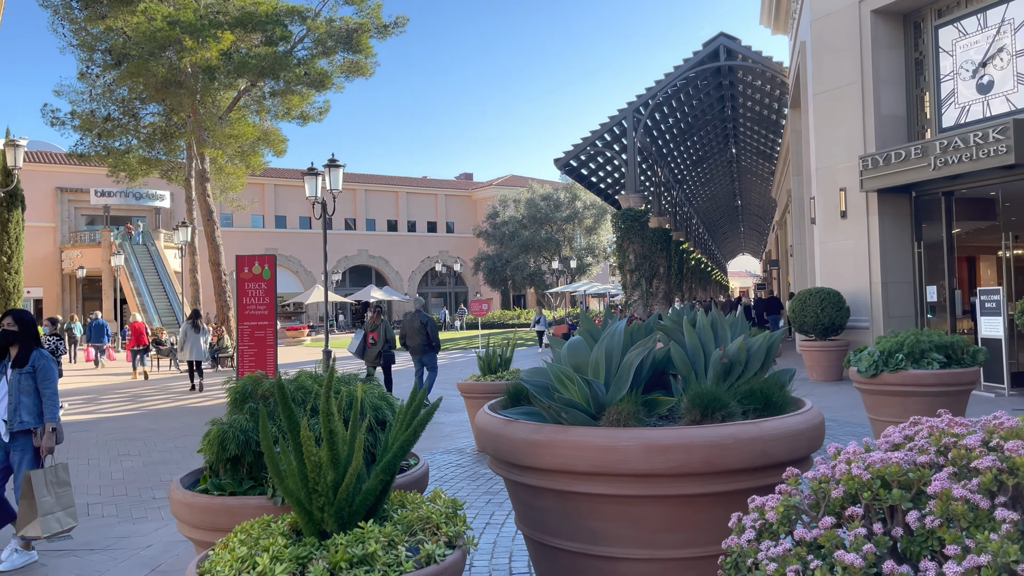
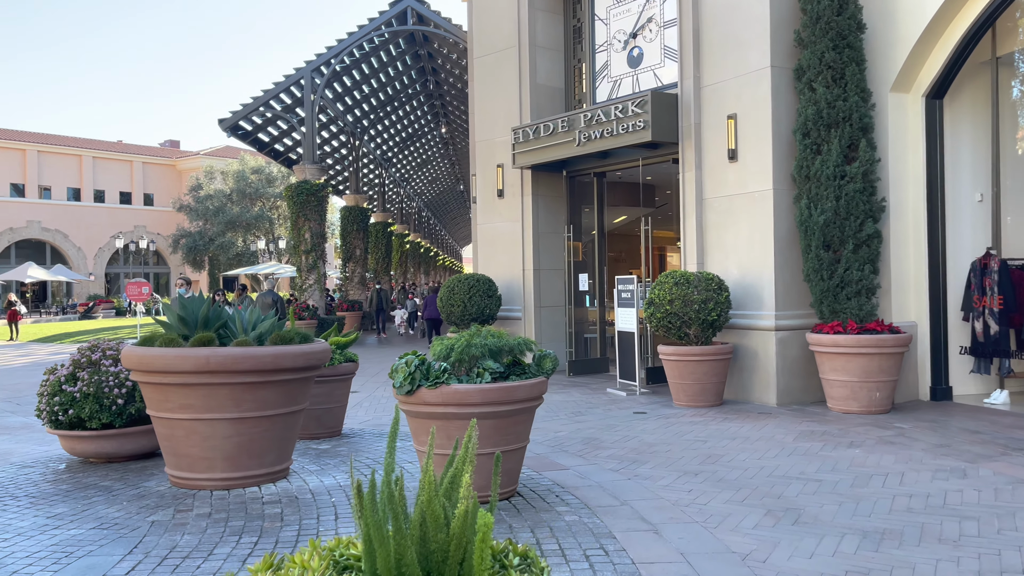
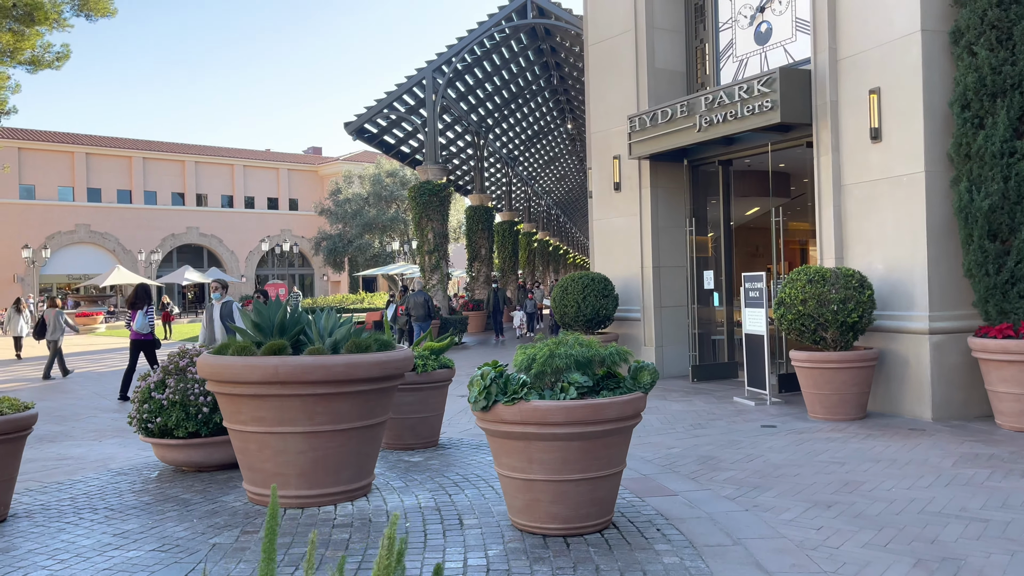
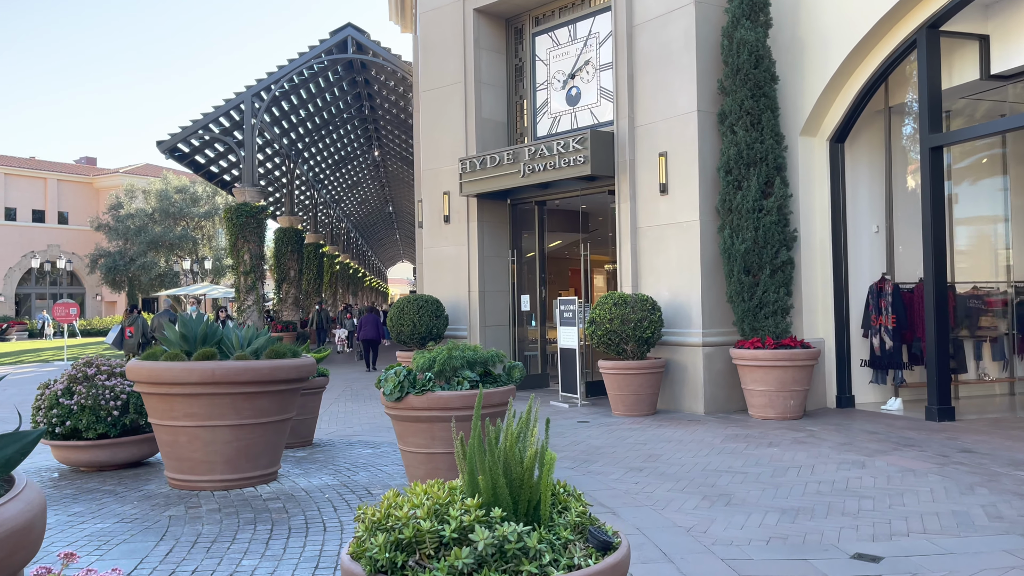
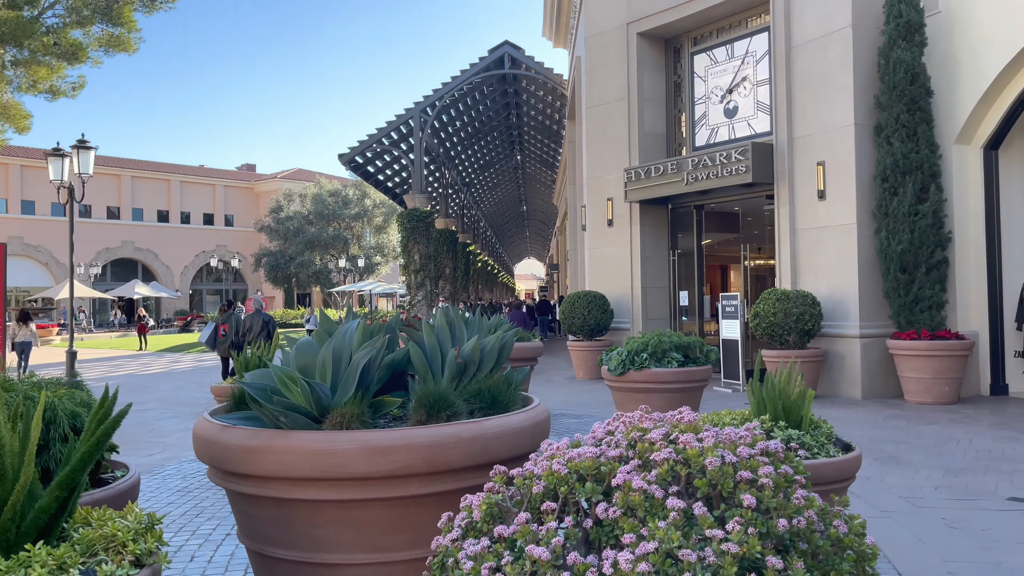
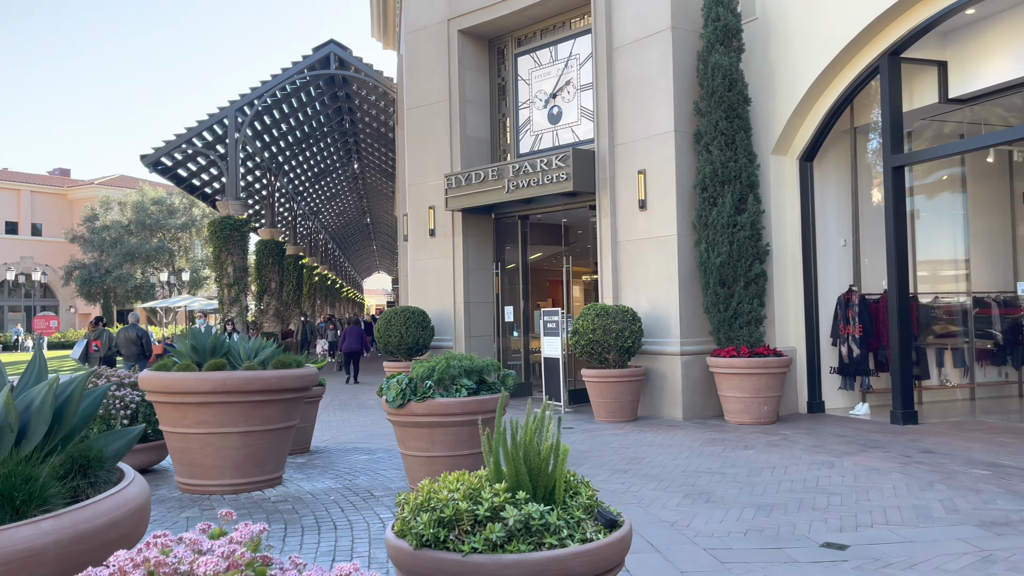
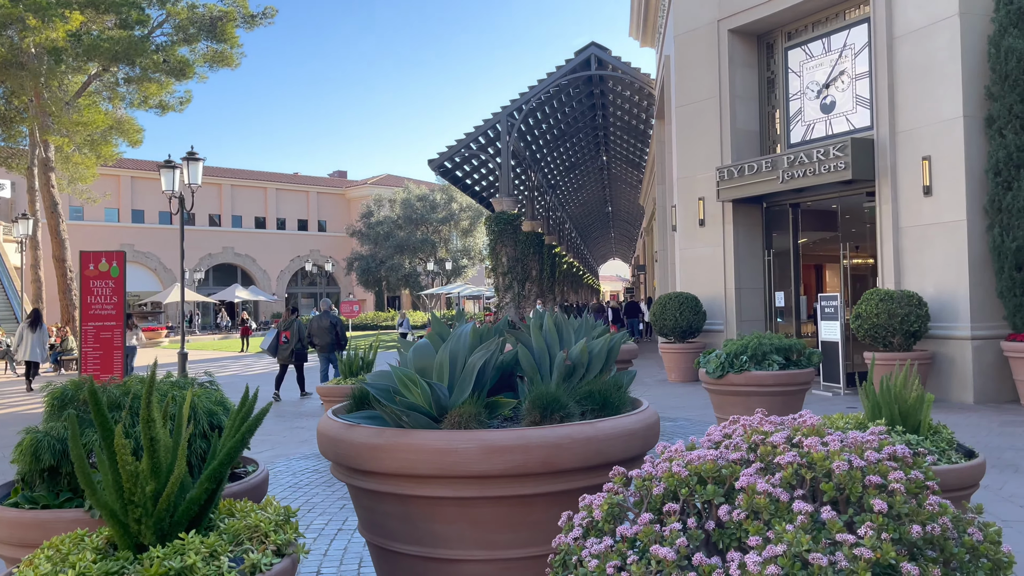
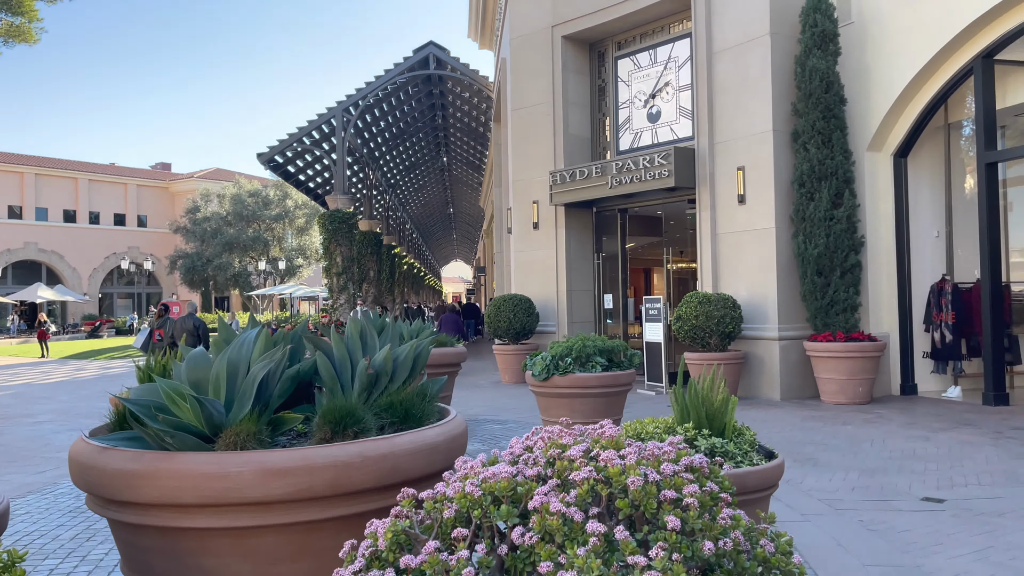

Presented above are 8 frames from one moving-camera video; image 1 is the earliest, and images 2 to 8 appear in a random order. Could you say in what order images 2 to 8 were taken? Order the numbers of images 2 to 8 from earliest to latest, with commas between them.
7, 5, 8, 6, 4, 2, 3
